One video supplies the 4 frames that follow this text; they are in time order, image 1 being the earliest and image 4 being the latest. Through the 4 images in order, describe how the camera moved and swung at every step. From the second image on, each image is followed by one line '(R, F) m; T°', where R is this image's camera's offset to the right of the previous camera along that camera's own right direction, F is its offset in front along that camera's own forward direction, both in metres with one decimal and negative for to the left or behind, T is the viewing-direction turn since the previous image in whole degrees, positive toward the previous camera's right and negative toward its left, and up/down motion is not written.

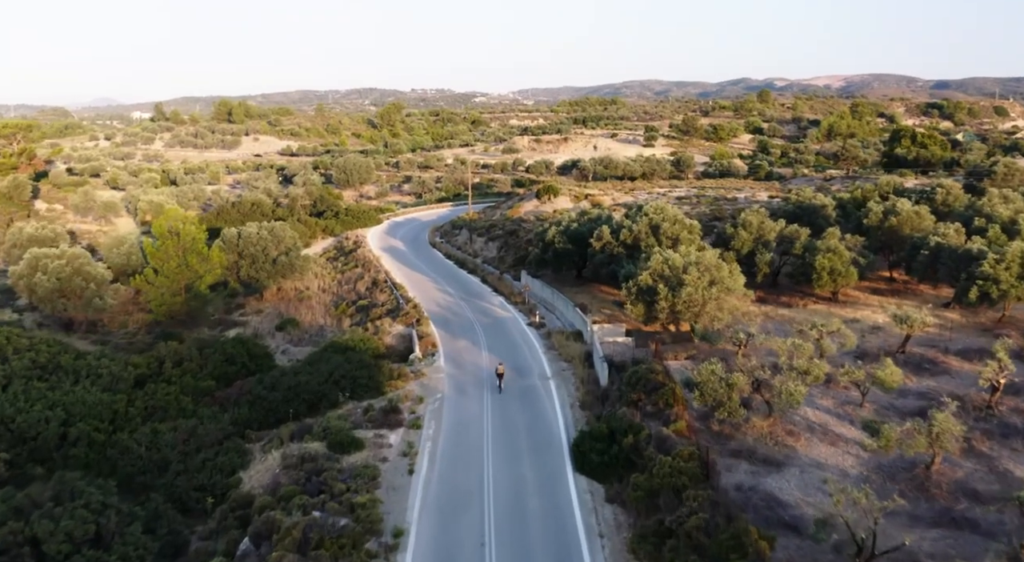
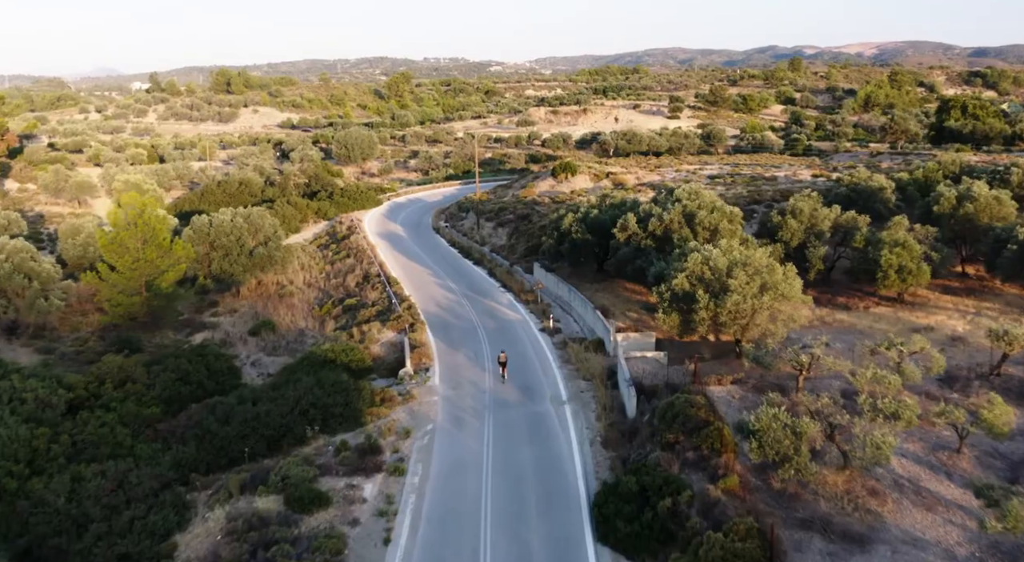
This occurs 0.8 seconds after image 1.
(+0.3, +5.1) m; -1°
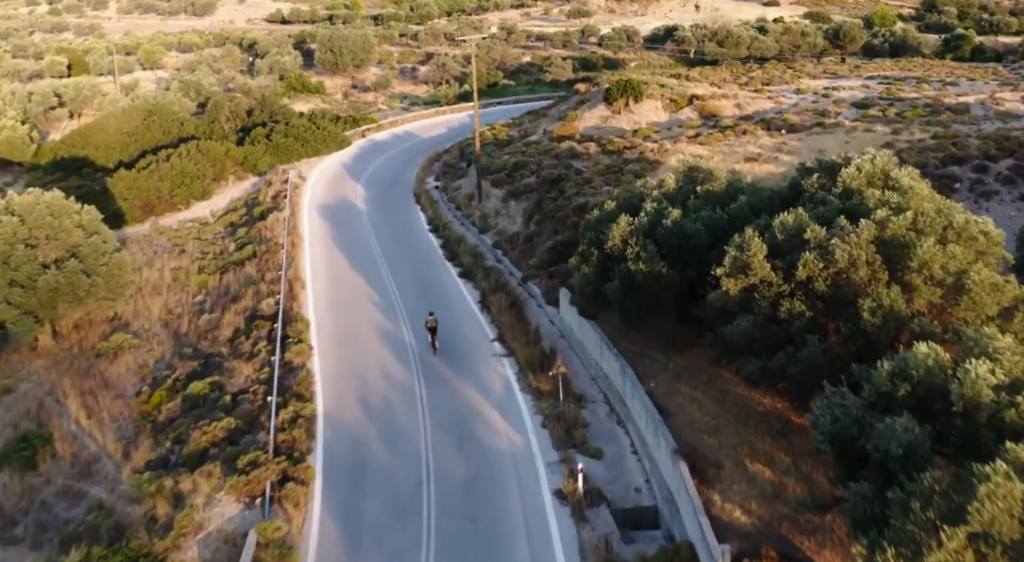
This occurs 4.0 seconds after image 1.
(+1.3, +16.6) m; -4°
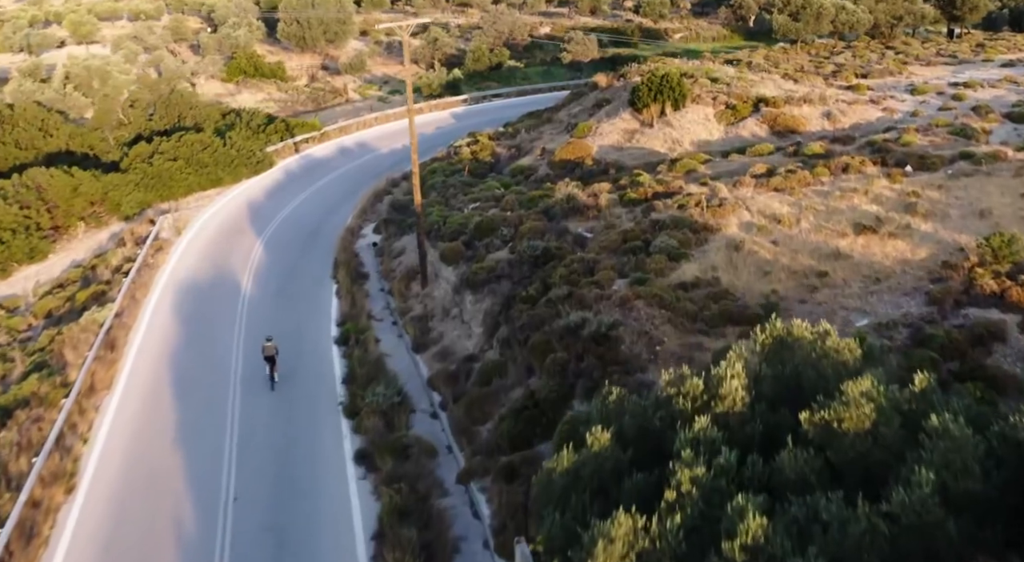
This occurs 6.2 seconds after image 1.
(+1.7, +10.0) m; -3°
